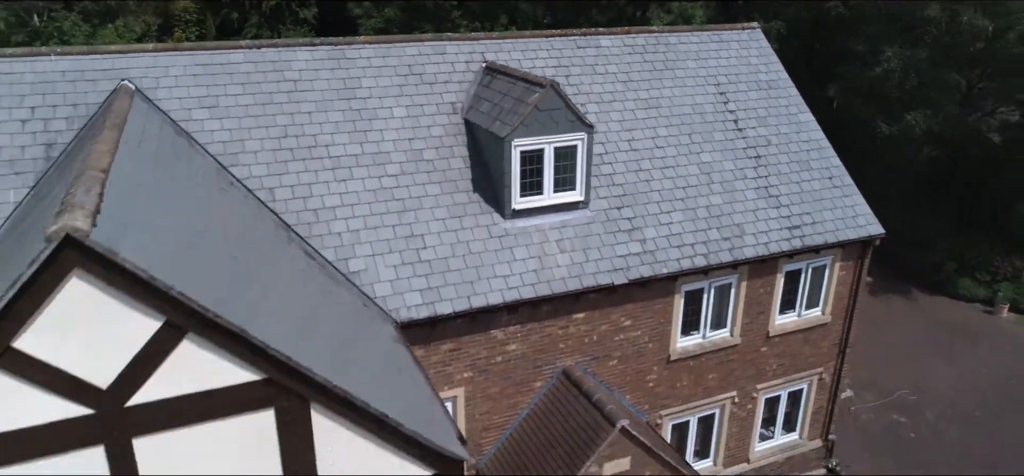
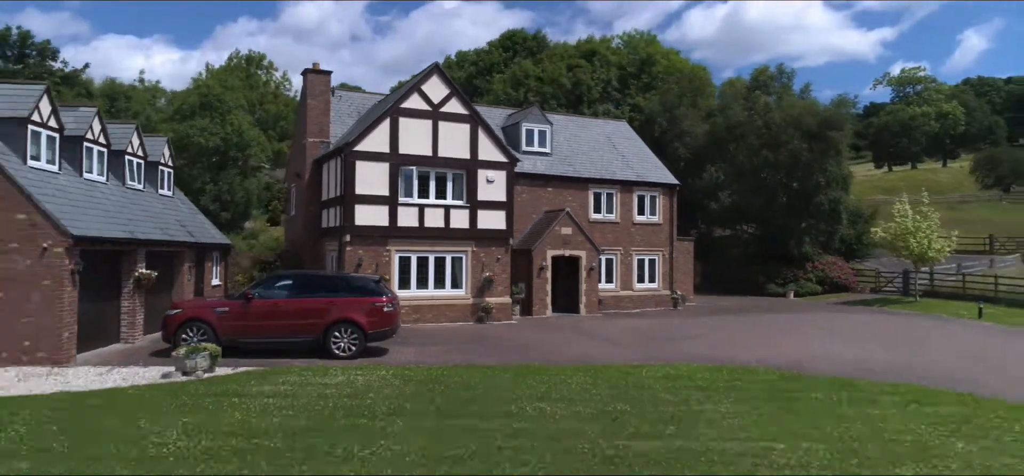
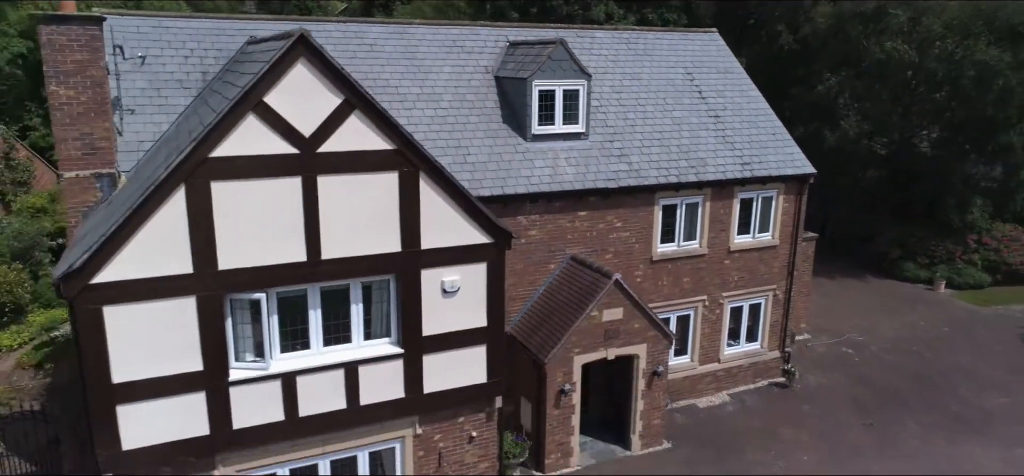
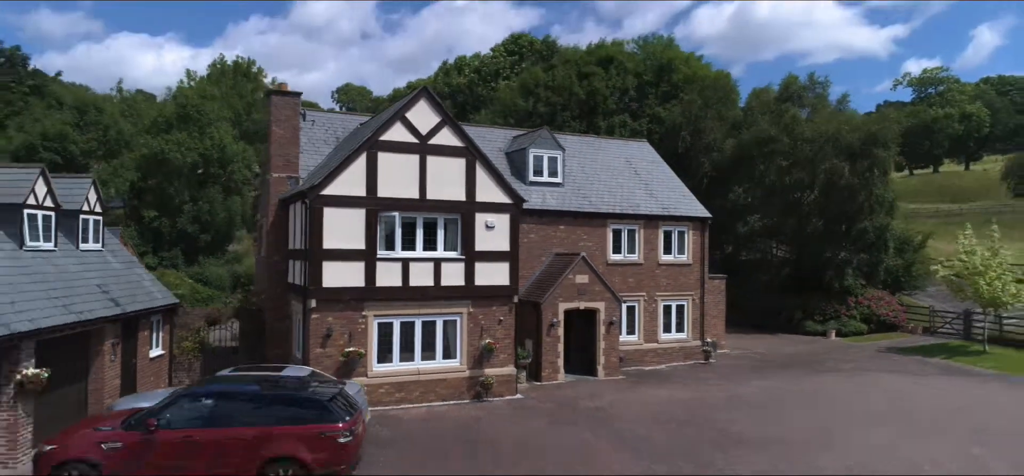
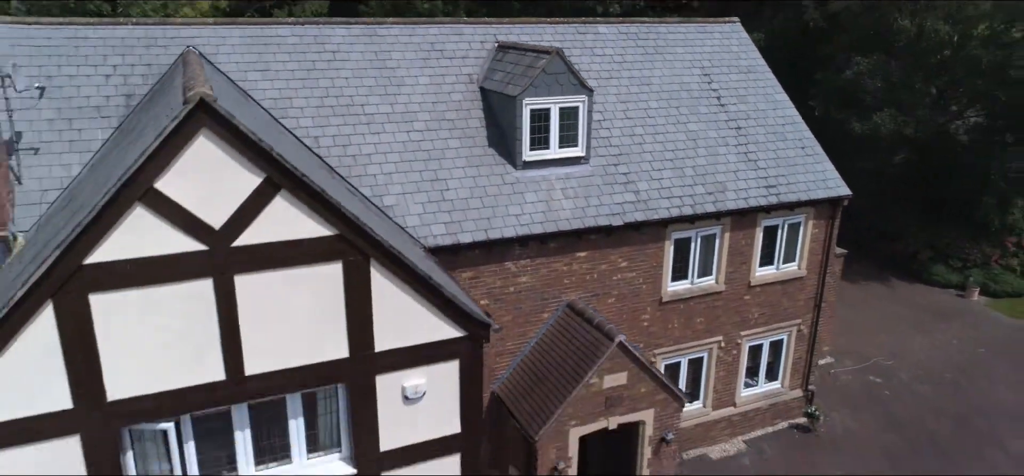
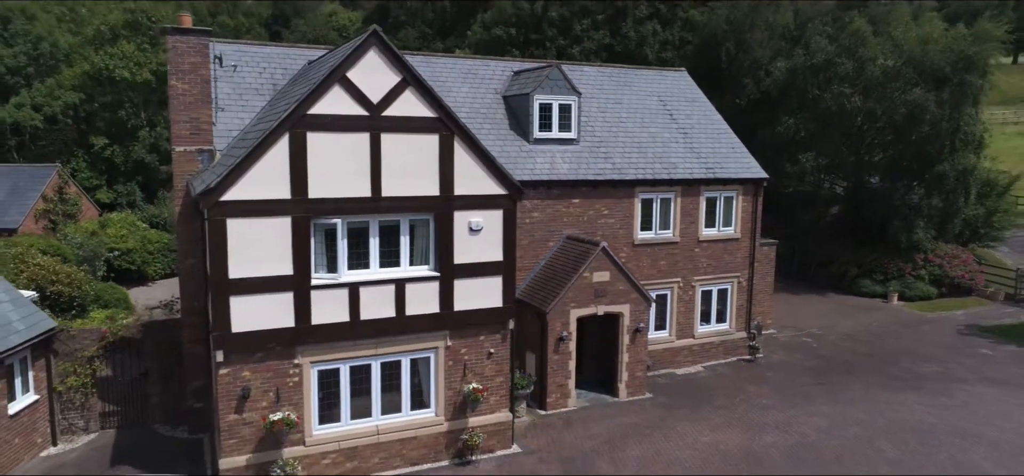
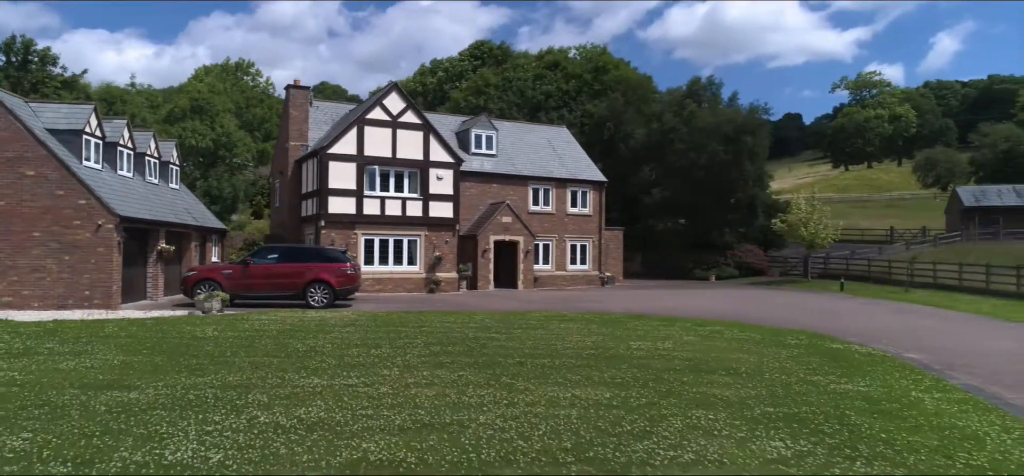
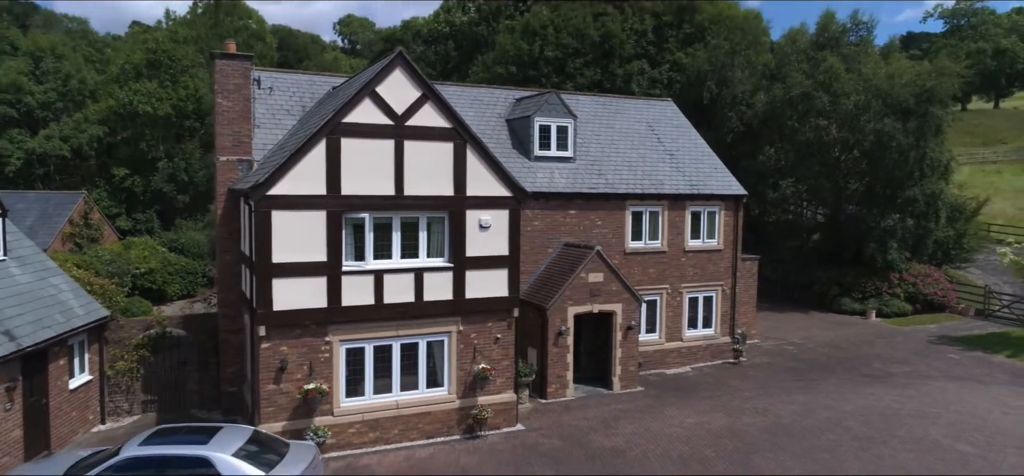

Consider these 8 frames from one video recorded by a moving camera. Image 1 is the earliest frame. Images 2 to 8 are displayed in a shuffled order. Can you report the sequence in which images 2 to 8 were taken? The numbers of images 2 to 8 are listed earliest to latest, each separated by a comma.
5, 3, 6, 8, 4, 2, 7
